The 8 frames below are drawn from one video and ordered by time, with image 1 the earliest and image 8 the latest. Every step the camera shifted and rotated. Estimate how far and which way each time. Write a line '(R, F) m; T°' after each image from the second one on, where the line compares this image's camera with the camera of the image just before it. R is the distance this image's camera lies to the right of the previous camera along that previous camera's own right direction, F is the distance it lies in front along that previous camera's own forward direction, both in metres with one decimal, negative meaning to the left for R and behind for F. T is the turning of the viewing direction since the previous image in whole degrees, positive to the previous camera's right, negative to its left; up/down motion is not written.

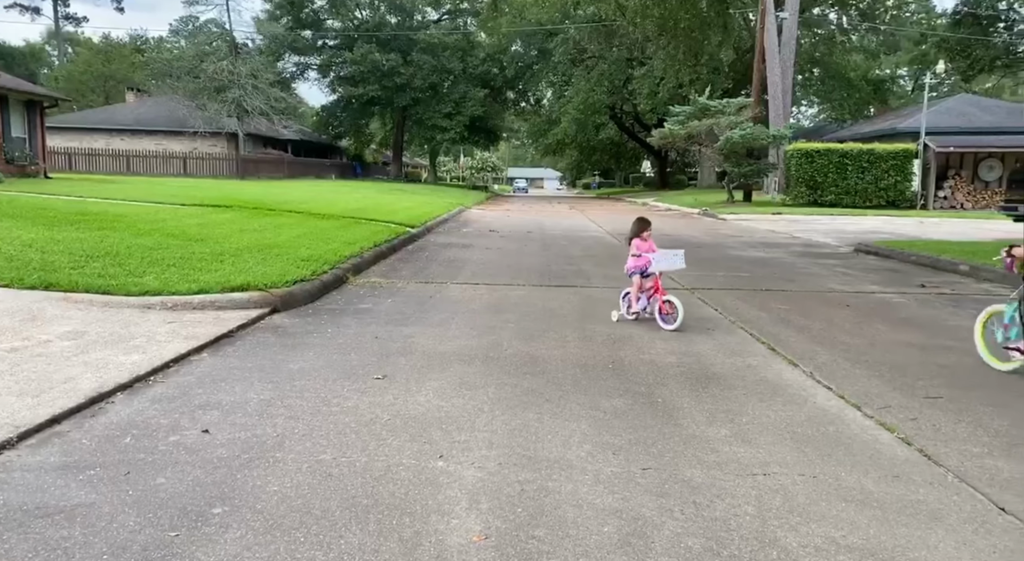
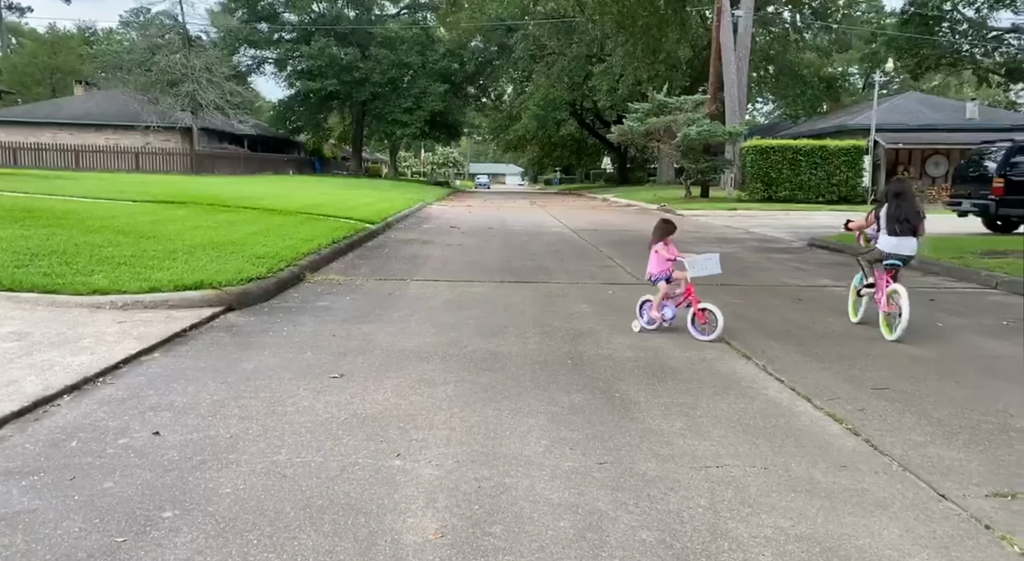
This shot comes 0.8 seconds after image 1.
(0.0, 0.0) m; +3°
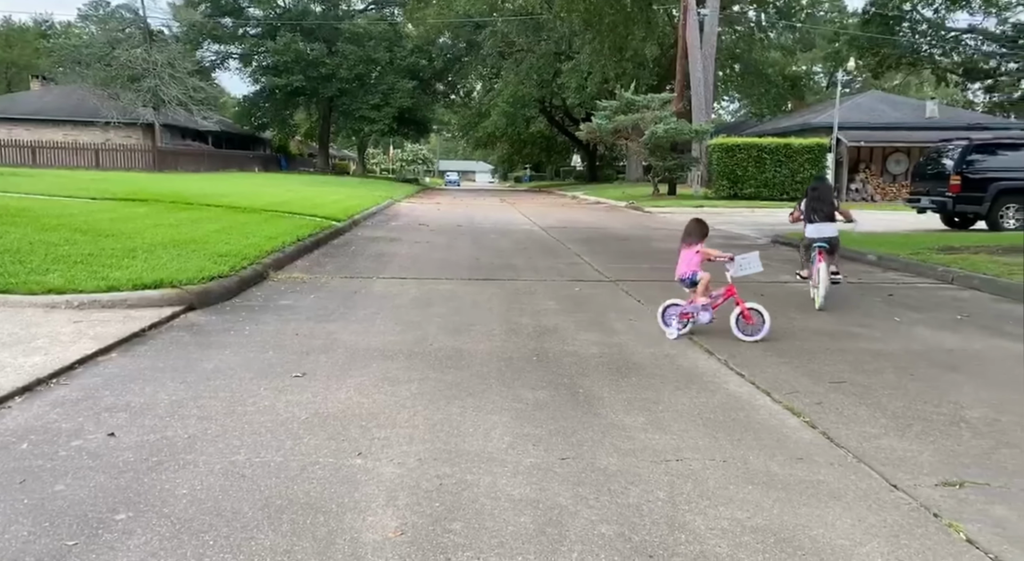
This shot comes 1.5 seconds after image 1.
(0.0, 0.0) m; +2°
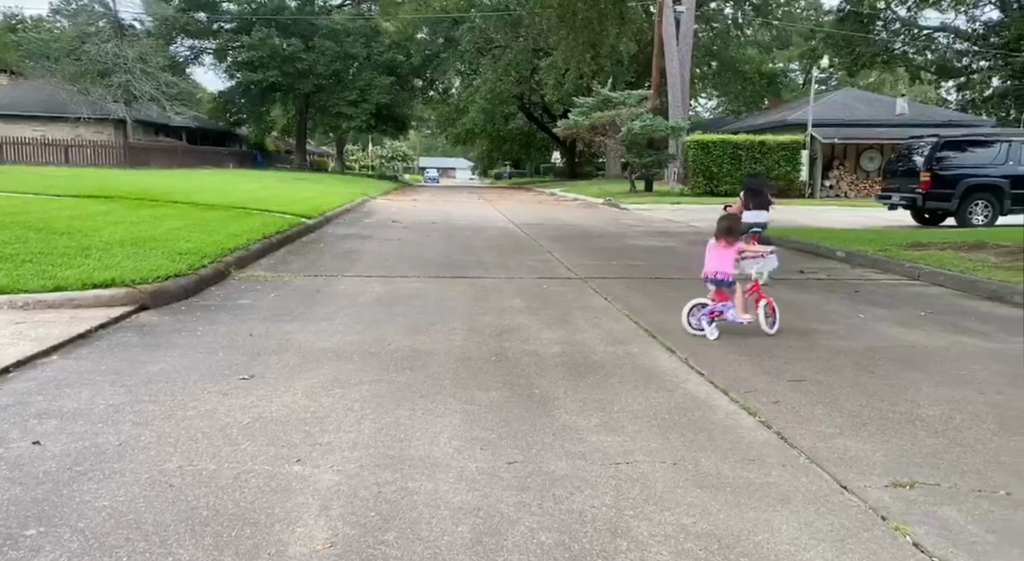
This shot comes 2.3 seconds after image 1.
(+0.1, +0.1) m; +1°
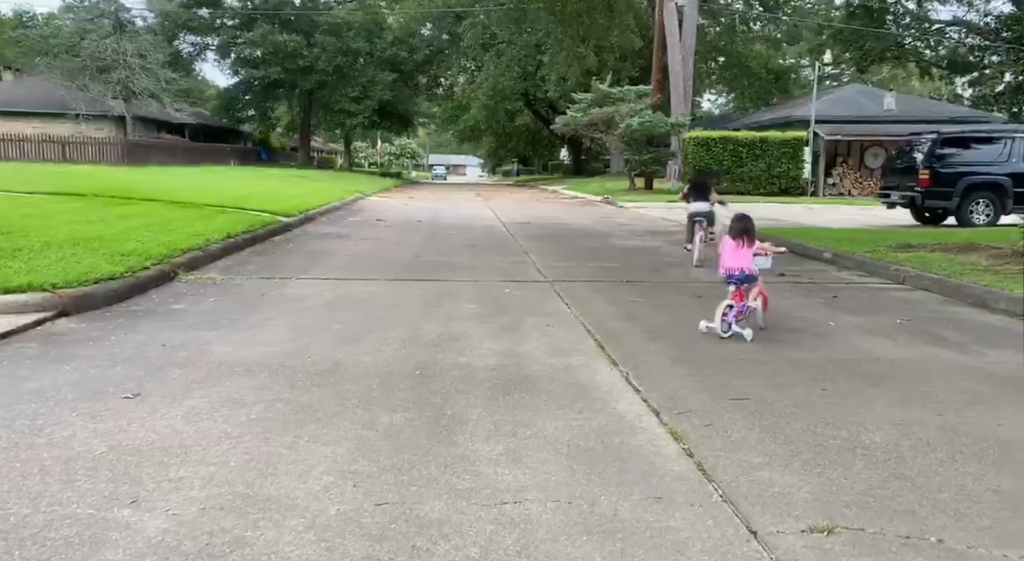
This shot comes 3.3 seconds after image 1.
(+0.5, +0.4) m; -1°
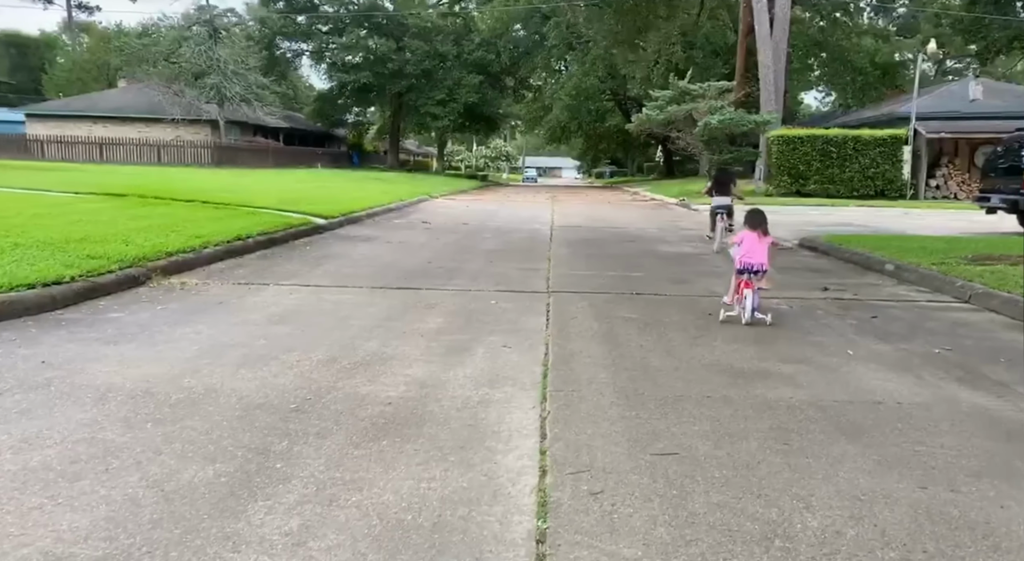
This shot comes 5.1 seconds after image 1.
(+1.1, +1.0) m; -6°
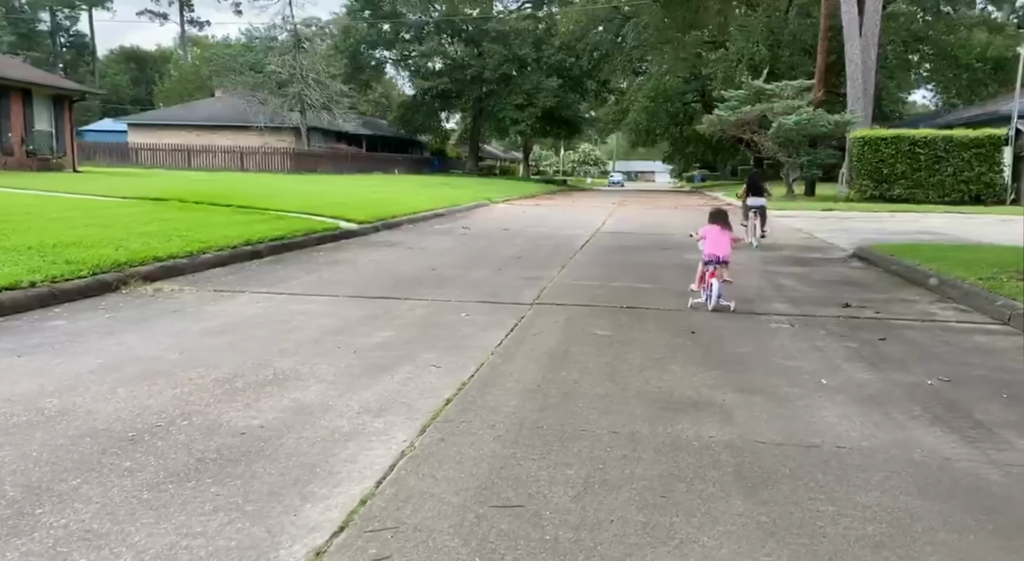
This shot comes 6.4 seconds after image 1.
(+1.1, +0.7) m; -6°
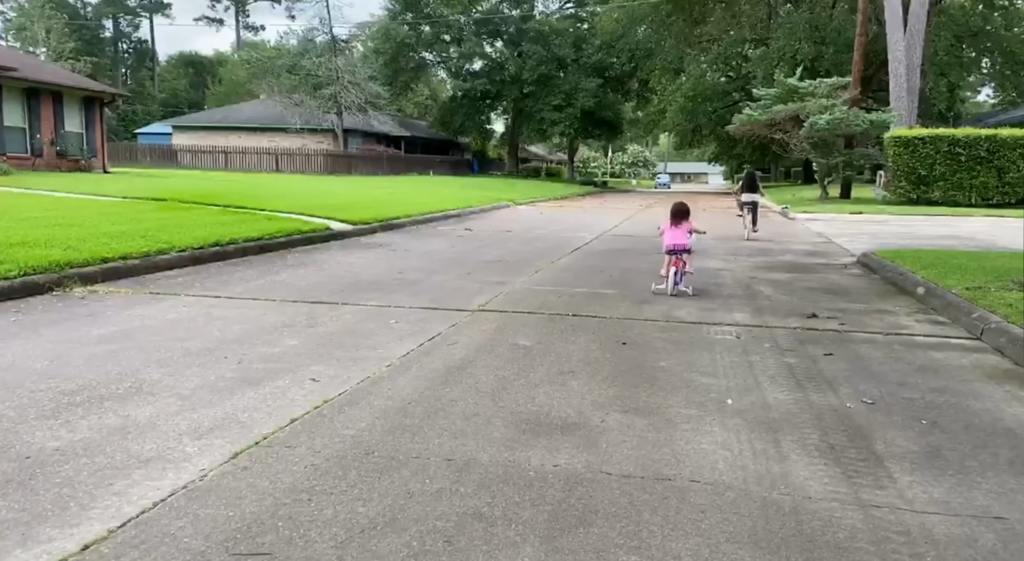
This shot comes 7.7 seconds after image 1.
(+1.0, +0.5) m; -3°
